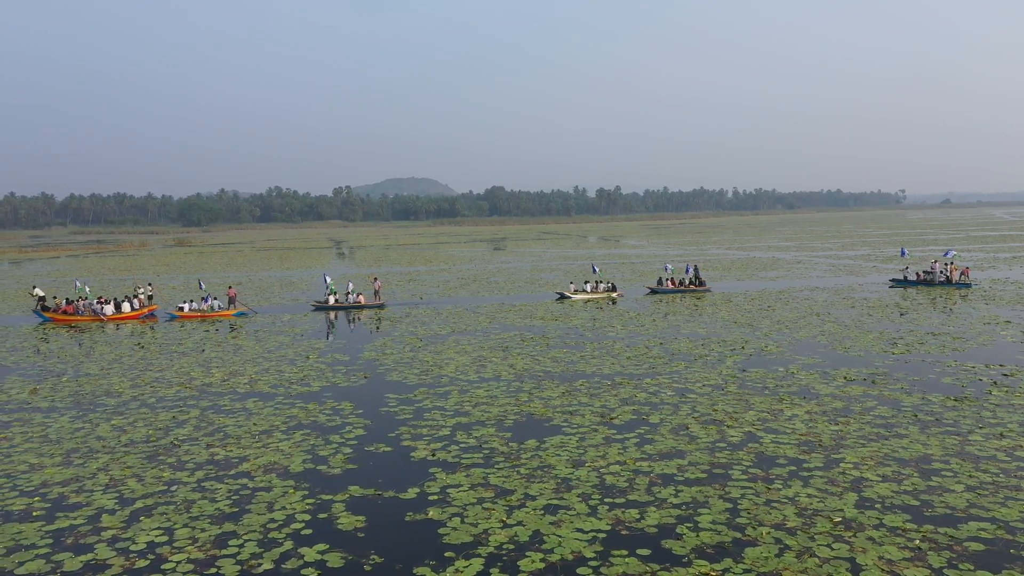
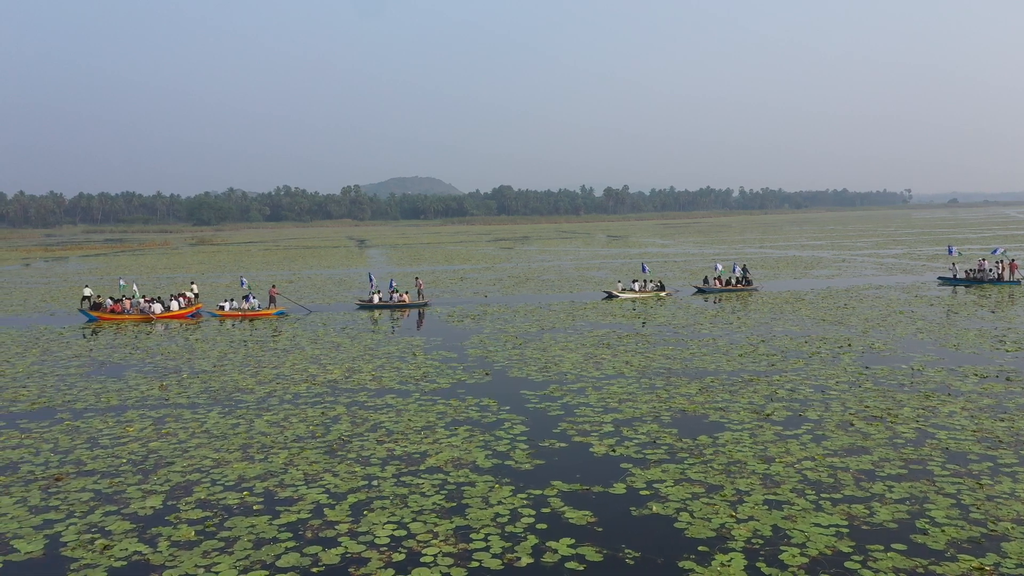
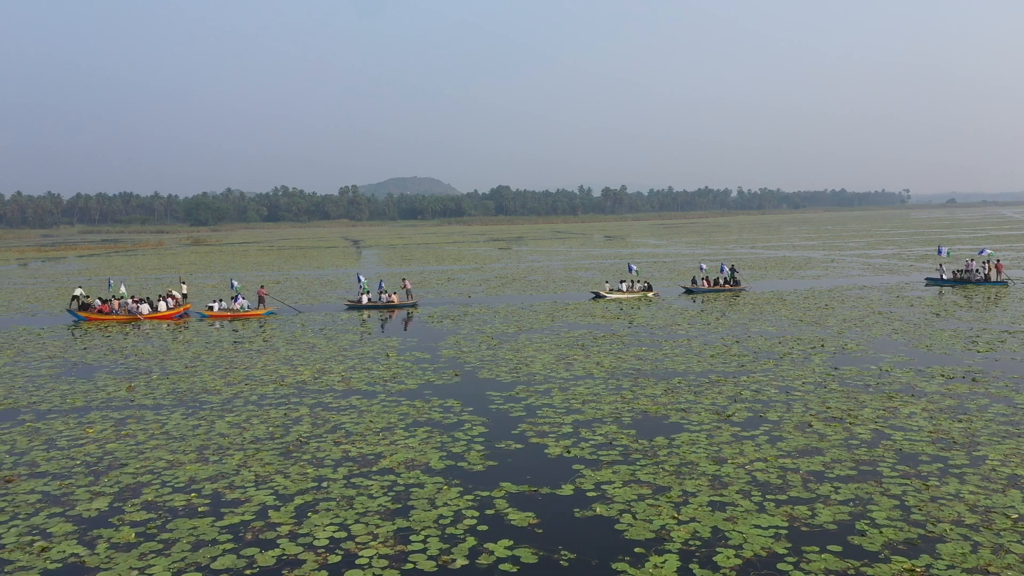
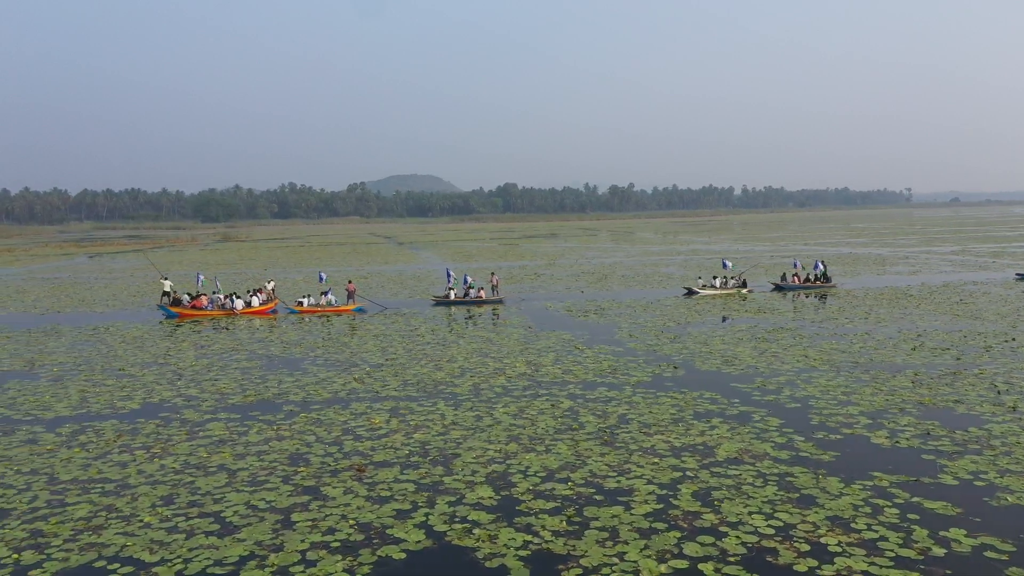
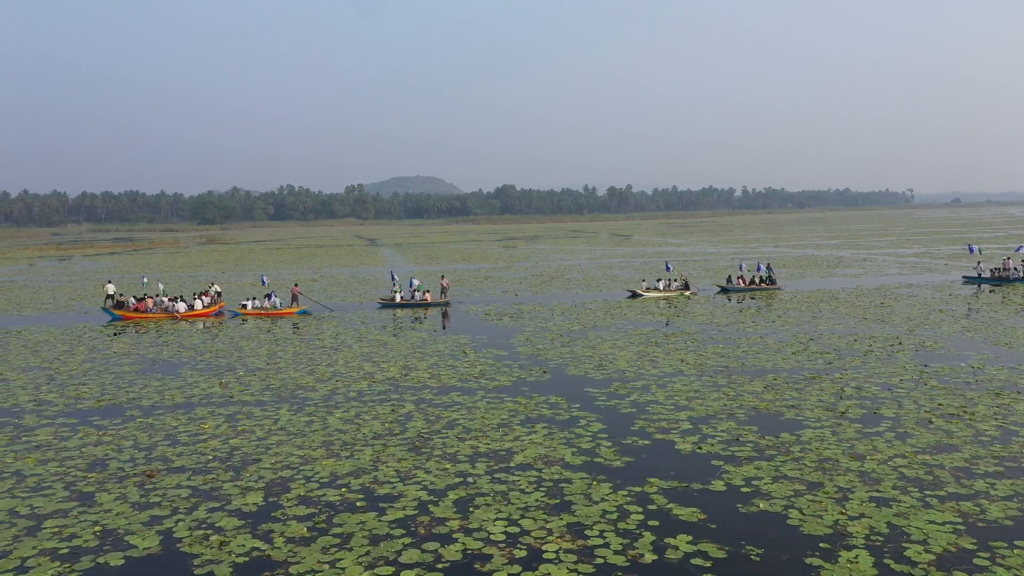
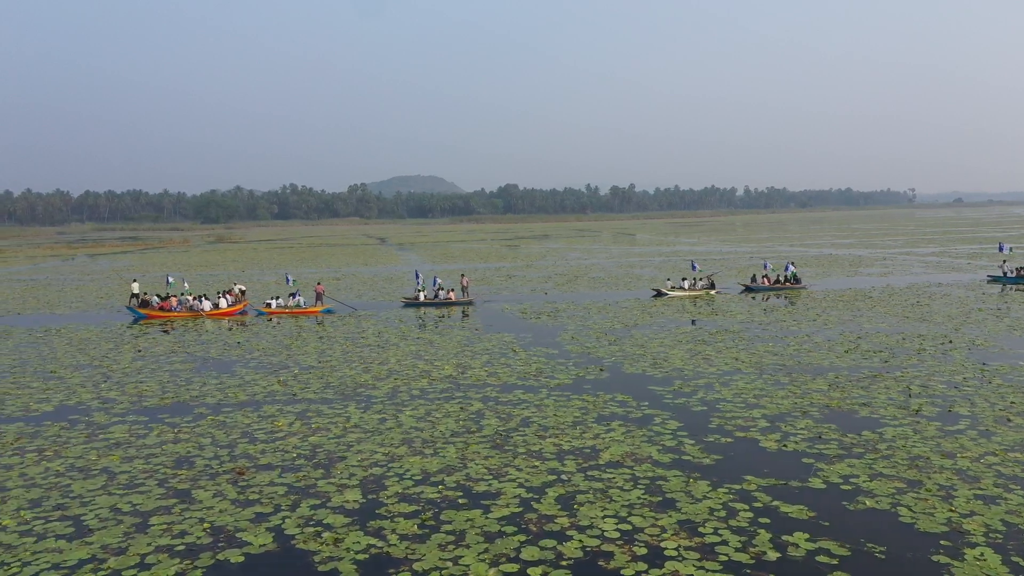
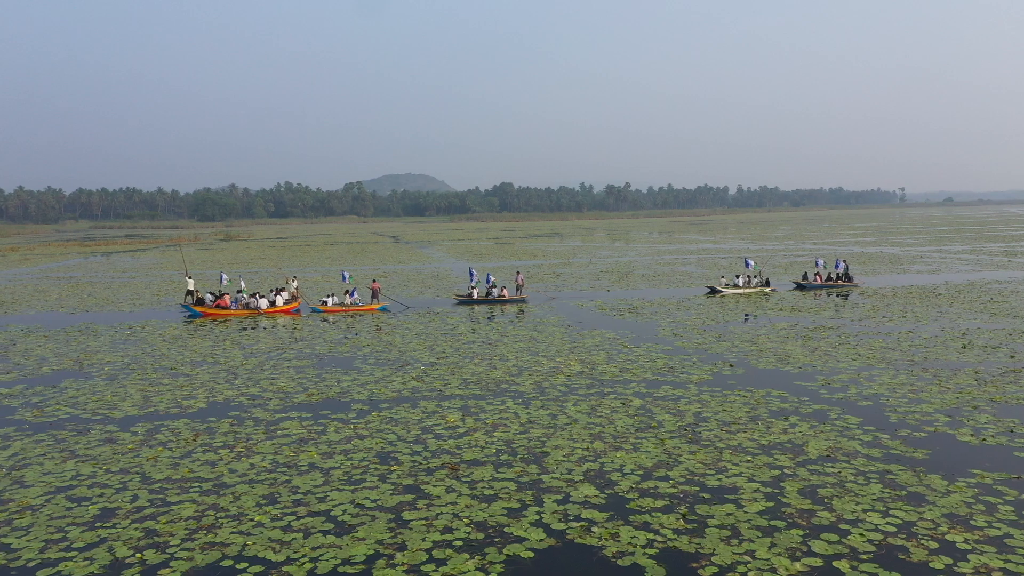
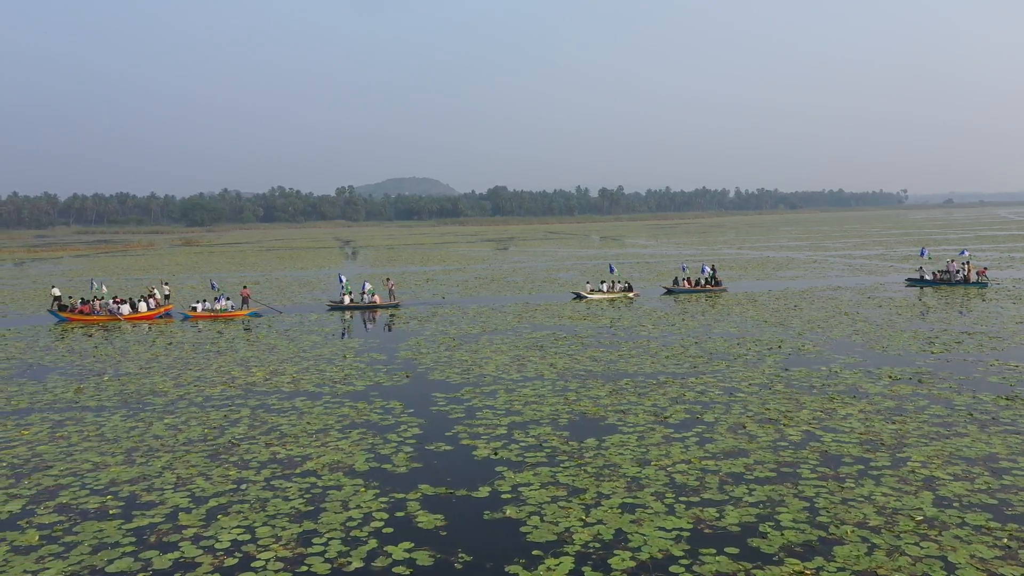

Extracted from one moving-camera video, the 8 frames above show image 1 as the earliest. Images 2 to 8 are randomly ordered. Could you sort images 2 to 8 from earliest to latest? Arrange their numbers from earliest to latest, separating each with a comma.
8, 3, 2, 5, 6, 4, 7
